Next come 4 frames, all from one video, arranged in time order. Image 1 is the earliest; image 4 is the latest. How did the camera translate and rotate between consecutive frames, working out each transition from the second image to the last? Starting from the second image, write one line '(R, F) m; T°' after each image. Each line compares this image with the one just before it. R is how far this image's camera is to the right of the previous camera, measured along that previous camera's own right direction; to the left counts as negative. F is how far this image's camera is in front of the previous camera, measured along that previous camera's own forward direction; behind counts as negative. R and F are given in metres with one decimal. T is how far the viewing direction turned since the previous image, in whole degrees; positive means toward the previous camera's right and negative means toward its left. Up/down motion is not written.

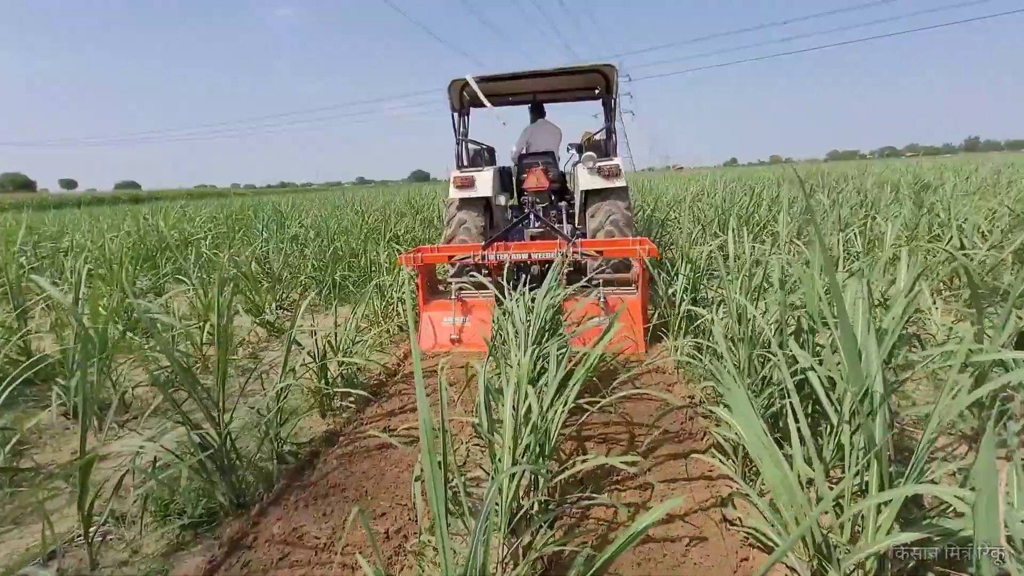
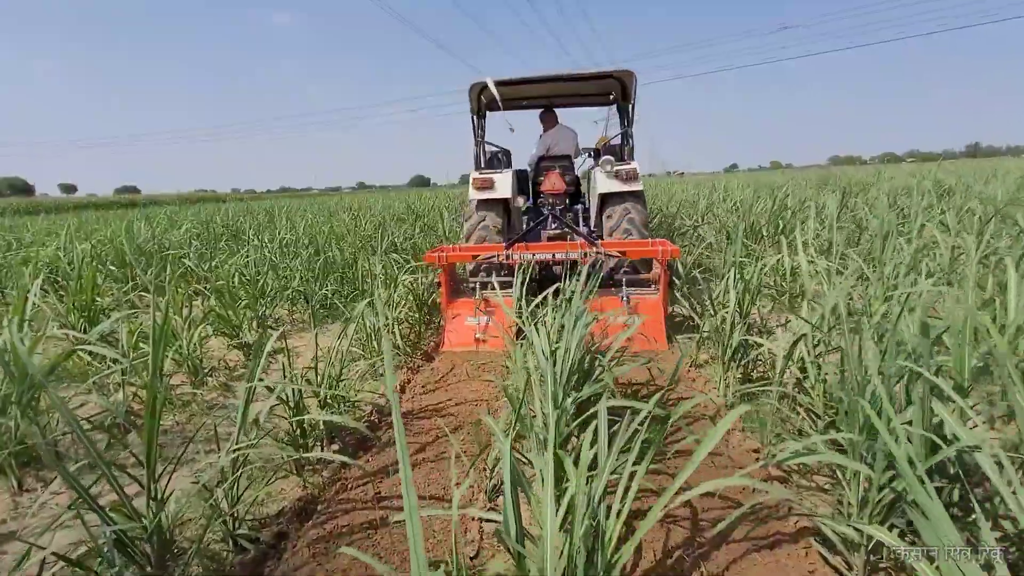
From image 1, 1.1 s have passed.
(-0.1, +0.5) m; 0°
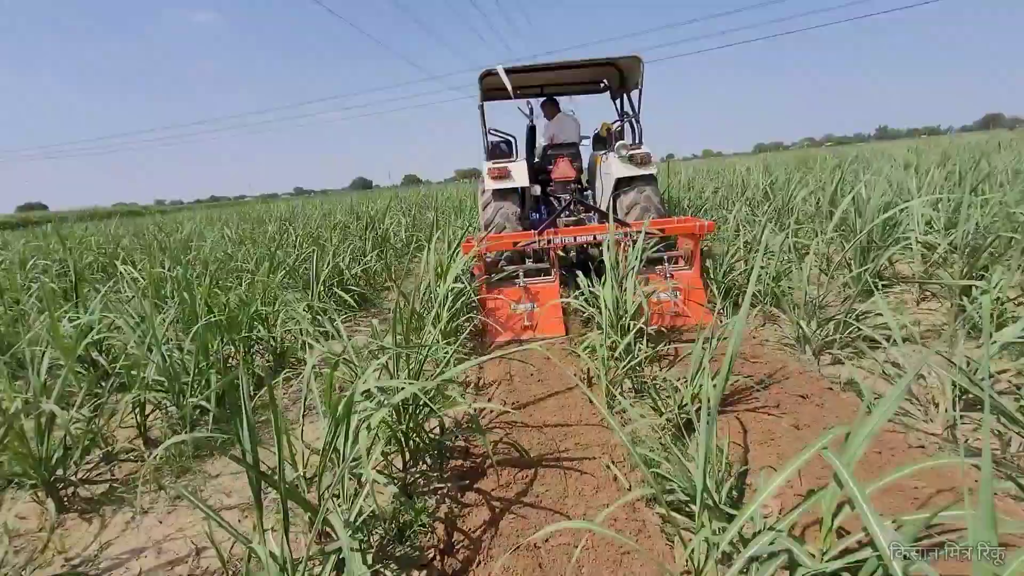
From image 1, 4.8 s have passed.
(-0.5, +2.1) m; +6°
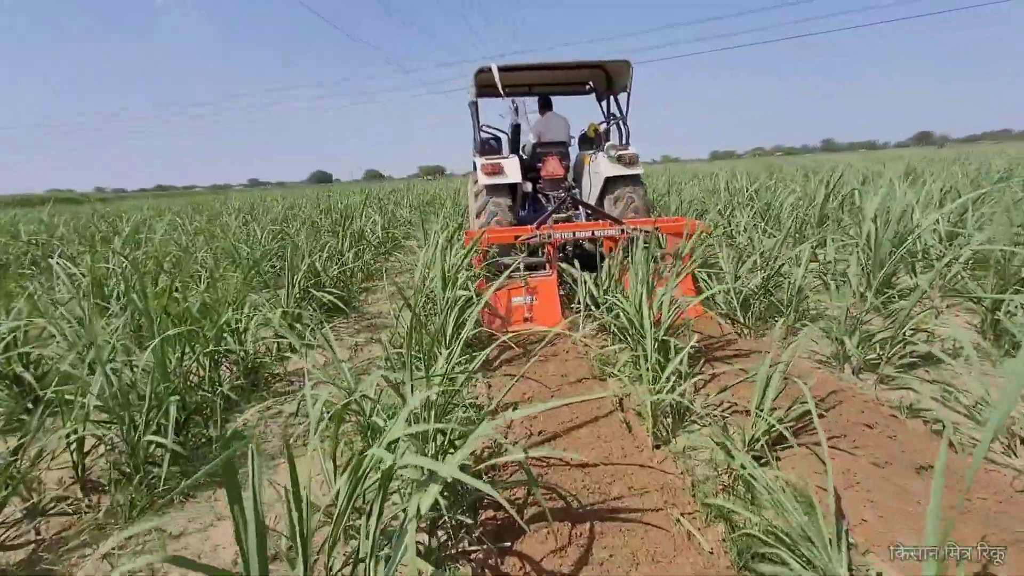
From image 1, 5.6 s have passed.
(-0.3, +0.4) m; +4°
